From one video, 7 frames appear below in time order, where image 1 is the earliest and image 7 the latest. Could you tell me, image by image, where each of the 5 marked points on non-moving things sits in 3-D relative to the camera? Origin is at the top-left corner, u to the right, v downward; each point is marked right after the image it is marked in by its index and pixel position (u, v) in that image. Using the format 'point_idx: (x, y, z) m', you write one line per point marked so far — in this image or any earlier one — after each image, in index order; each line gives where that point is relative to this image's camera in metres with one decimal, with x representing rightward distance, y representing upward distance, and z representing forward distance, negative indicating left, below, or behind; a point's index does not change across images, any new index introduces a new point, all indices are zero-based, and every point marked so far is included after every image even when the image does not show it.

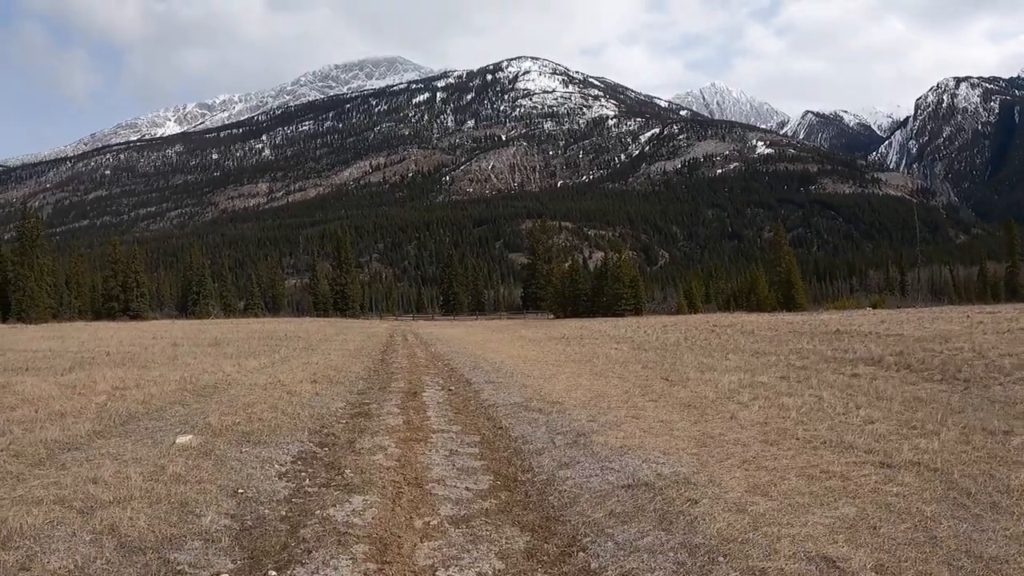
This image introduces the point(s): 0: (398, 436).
0: (-2.0, -2.6, +10.8) m
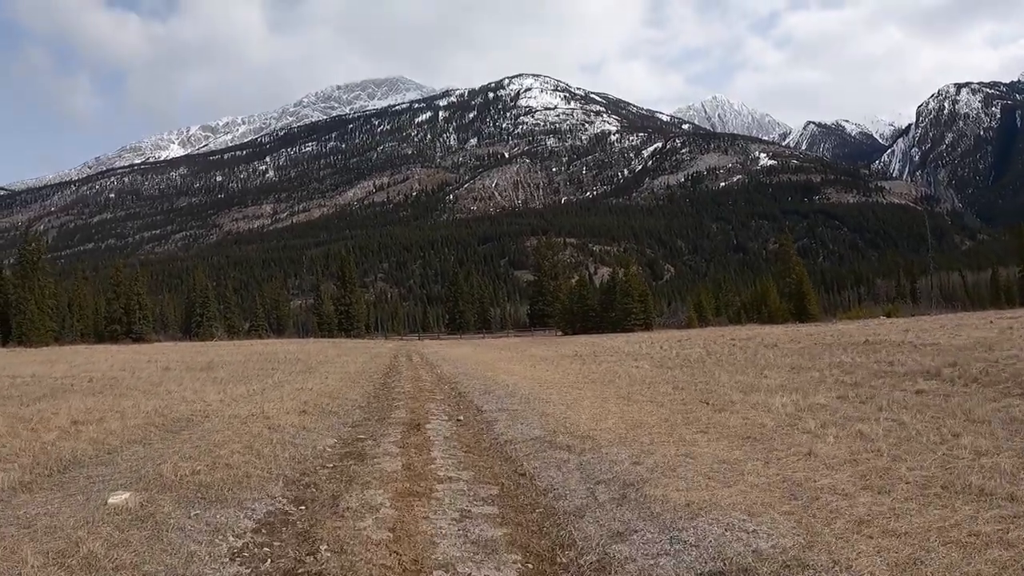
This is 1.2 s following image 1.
0: (-1.7, -2.8, +8.5) m
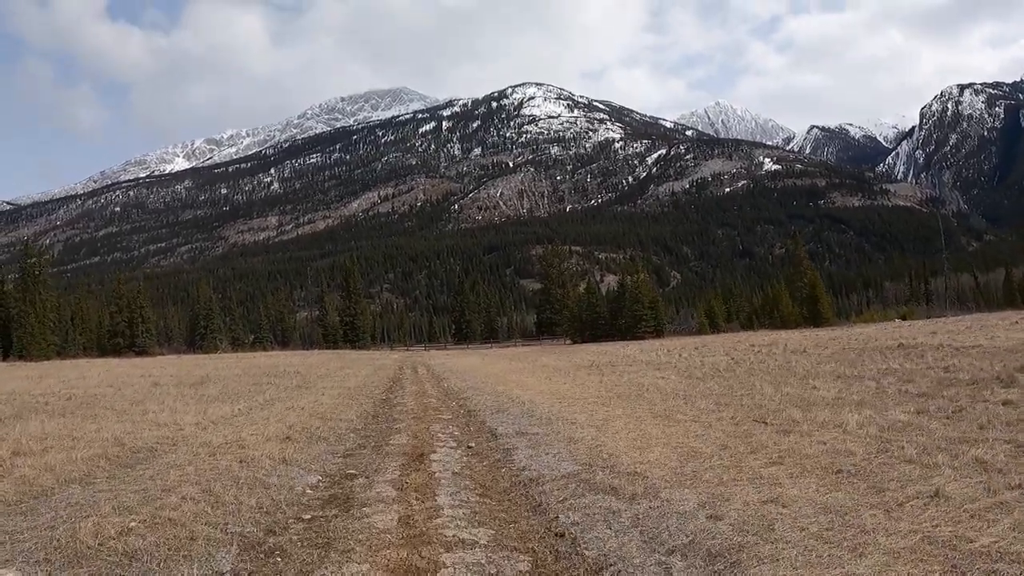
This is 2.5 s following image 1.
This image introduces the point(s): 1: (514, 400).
0: (-1.3, -2.8, +6.1) m
1: (+0.2, -3.4, +18.0) m
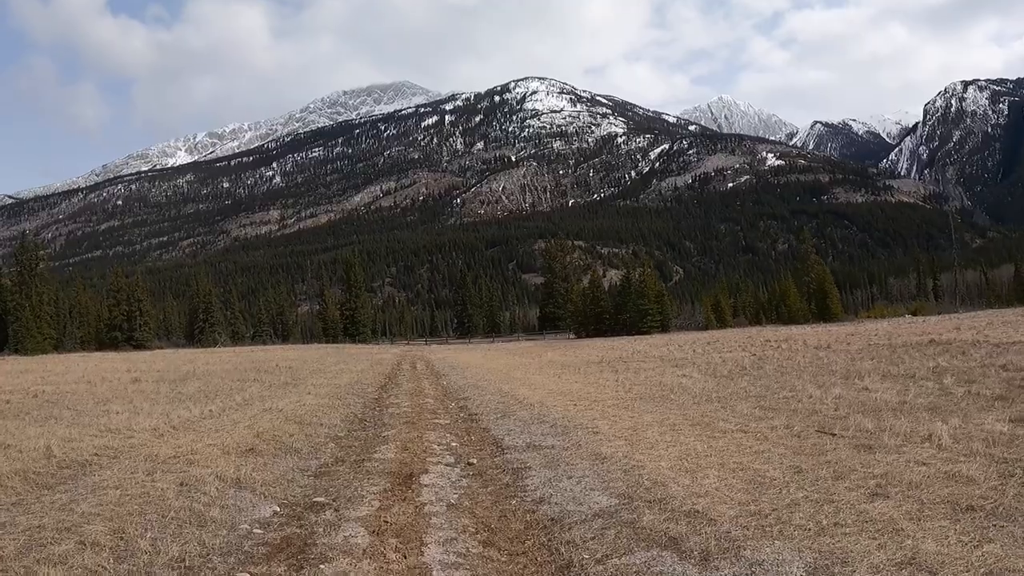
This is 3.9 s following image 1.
0: (-1.1, -2.5, +3.8) m
1: (+0.4, -3.0, +15.6) m
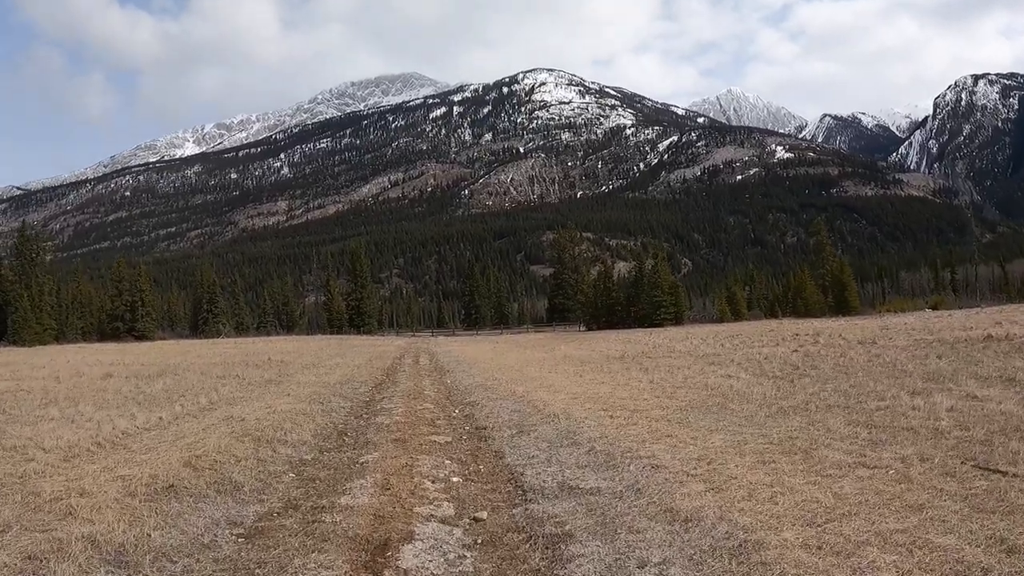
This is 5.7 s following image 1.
0: (-0.9, -2.2, +0.6) m
1: (+0.8, -2.6, +12.4) m
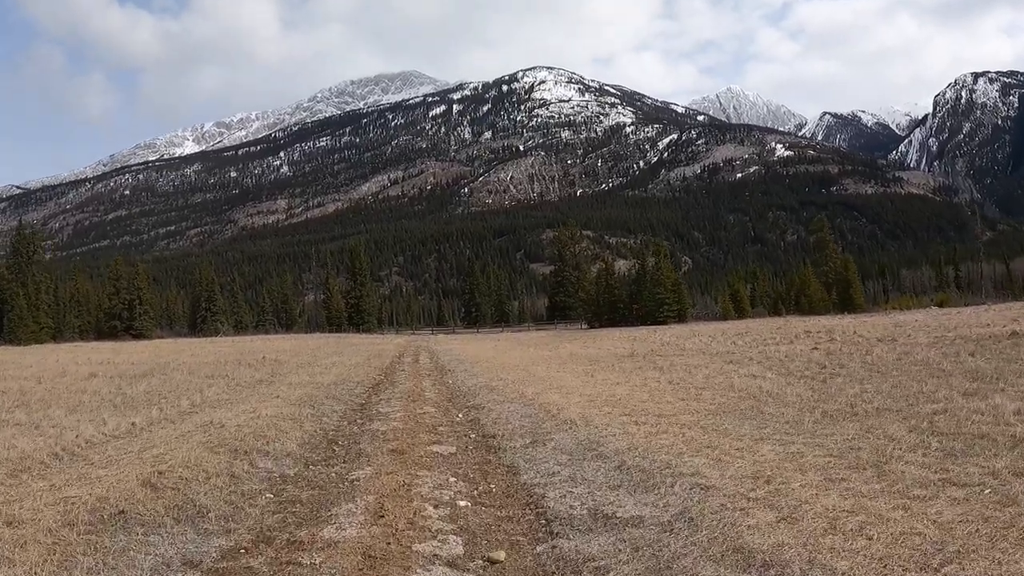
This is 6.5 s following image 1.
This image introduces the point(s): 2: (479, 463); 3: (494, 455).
0: (-0.7, -2.1, -0.8) m
1: (+1.0, -2.4, +11.0) m
2: (-0.5, -2.5, +8.6) m
3: (-0.3, -2.5, +9.0) m
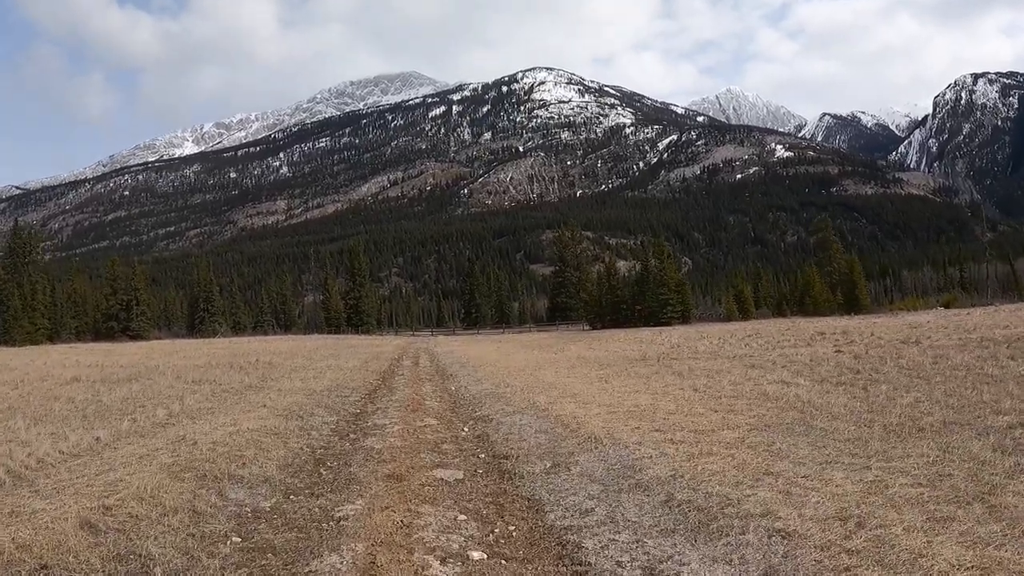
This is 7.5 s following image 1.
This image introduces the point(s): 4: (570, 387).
0: (-0.4, -2.0, -2.2) m
1: (+1.2, -2.3, +9.6) m
2: (-0.2, -2.4, +7.2) m
3: (0.0, -2.4, +7.6) m
4: (+1.6, -2.7, +16.9) m
